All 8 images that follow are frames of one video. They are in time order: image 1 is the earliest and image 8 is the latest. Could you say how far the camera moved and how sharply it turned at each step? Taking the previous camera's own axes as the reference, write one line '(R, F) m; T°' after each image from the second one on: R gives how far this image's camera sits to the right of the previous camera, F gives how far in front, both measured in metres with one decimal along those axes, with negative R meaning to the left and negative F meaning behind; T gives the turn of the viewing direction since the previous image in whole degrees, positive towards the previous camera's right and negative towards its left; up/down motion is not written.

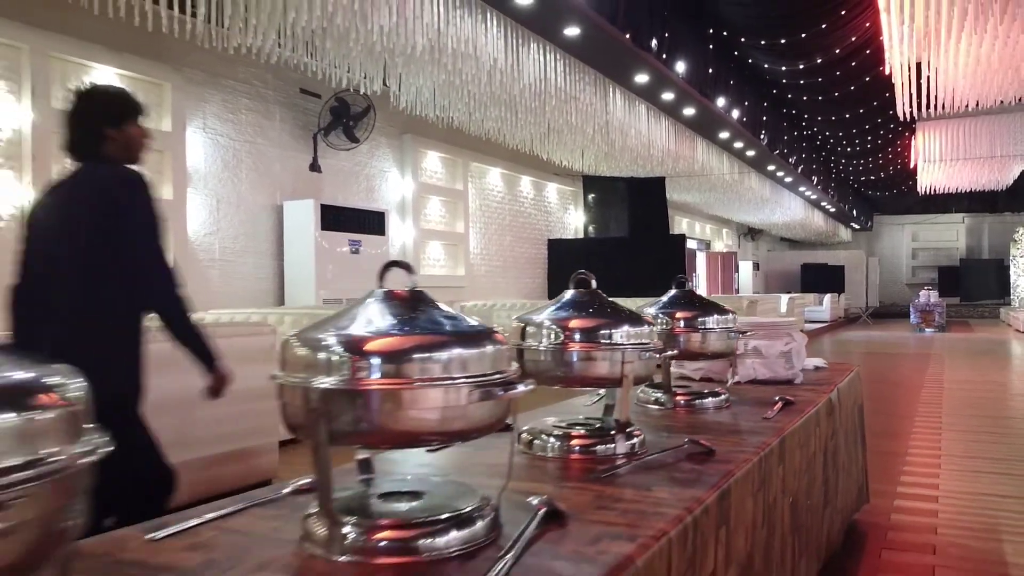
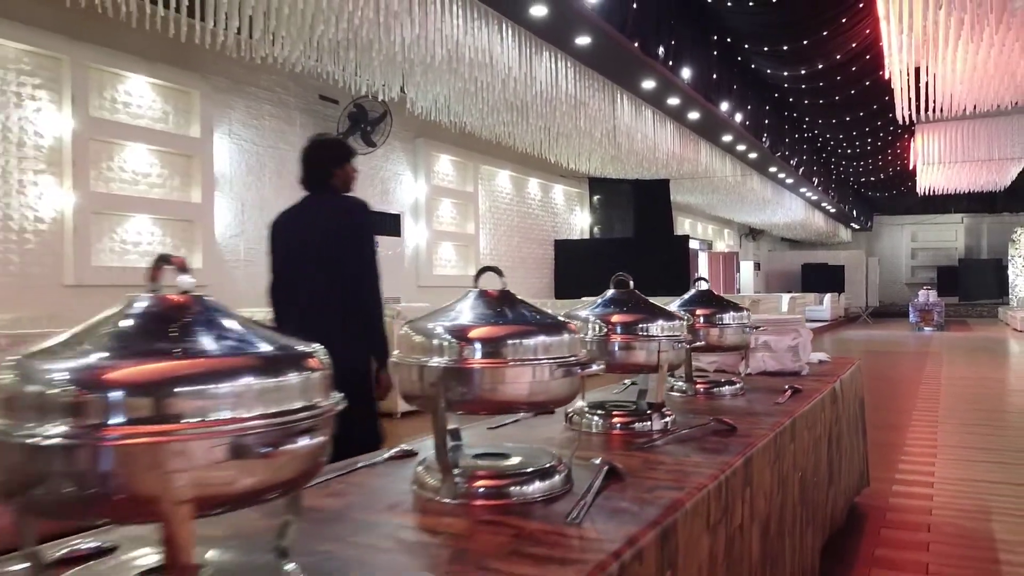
(-0.1, -0.2) m; 0°
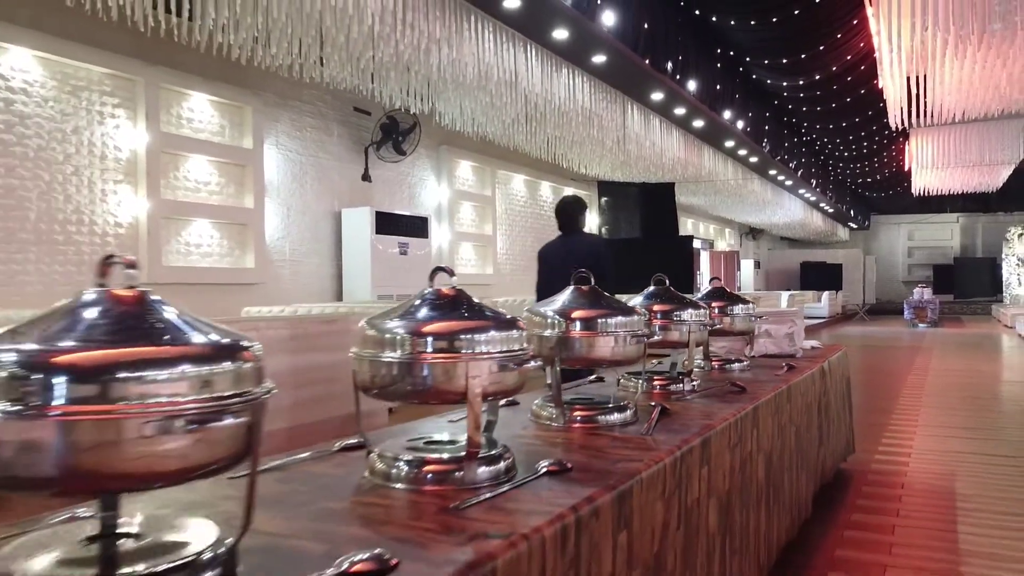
(-0.2, -0.5) m; 0°
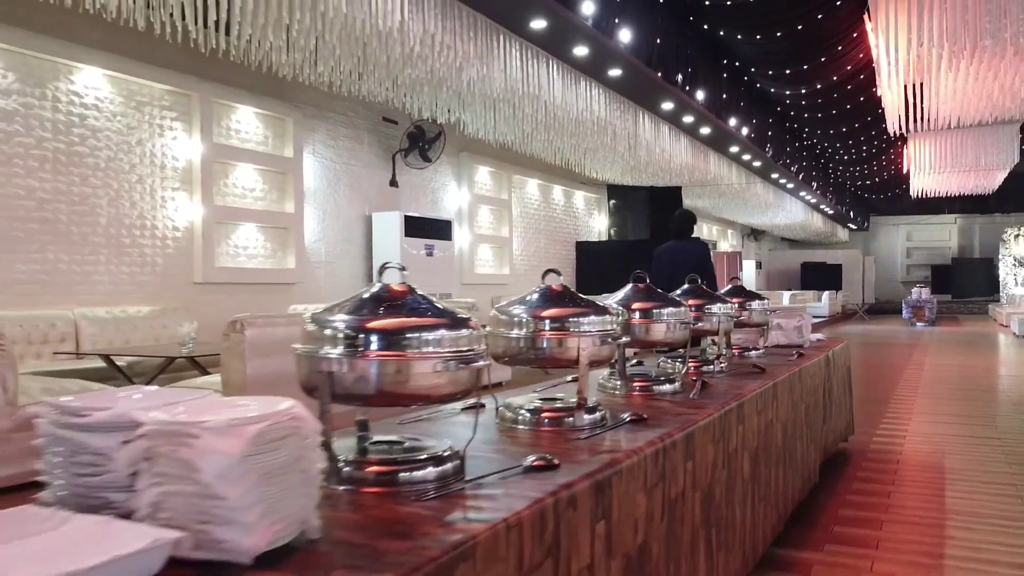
(-0.2, -0.4) m; 0°
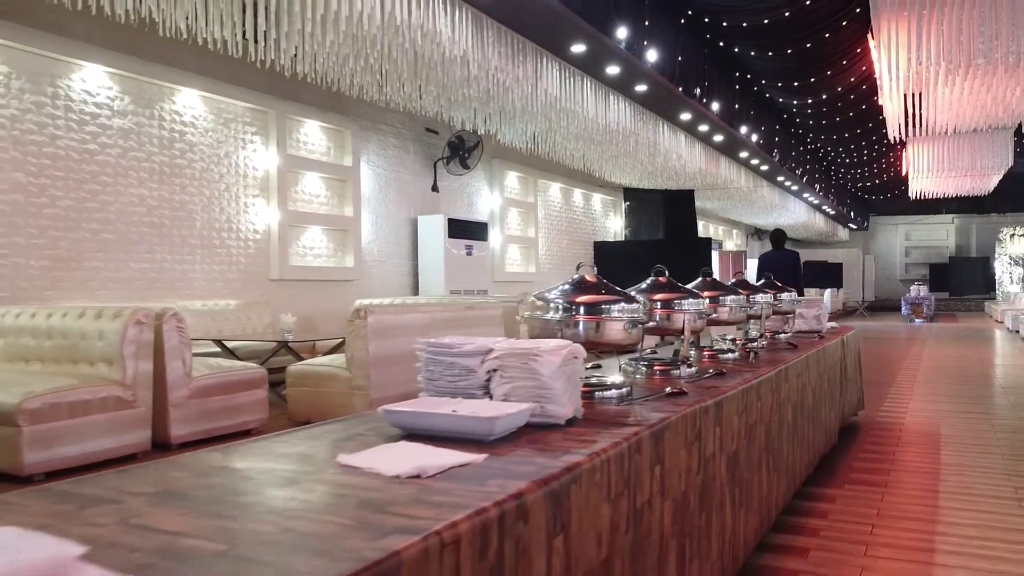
(-0.3, -0.6) m; 0°
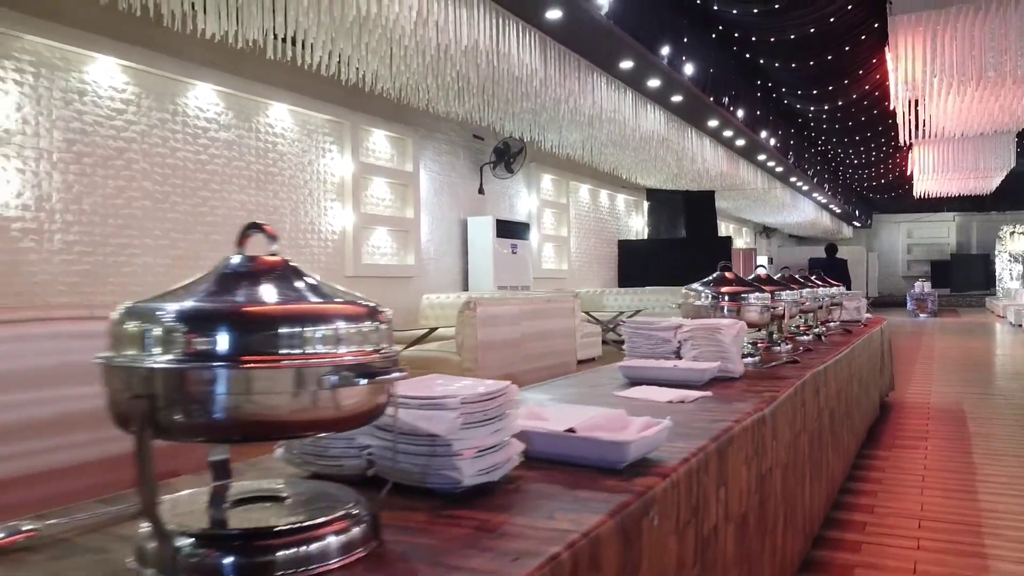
(-0.5, -0.5) m; 0°
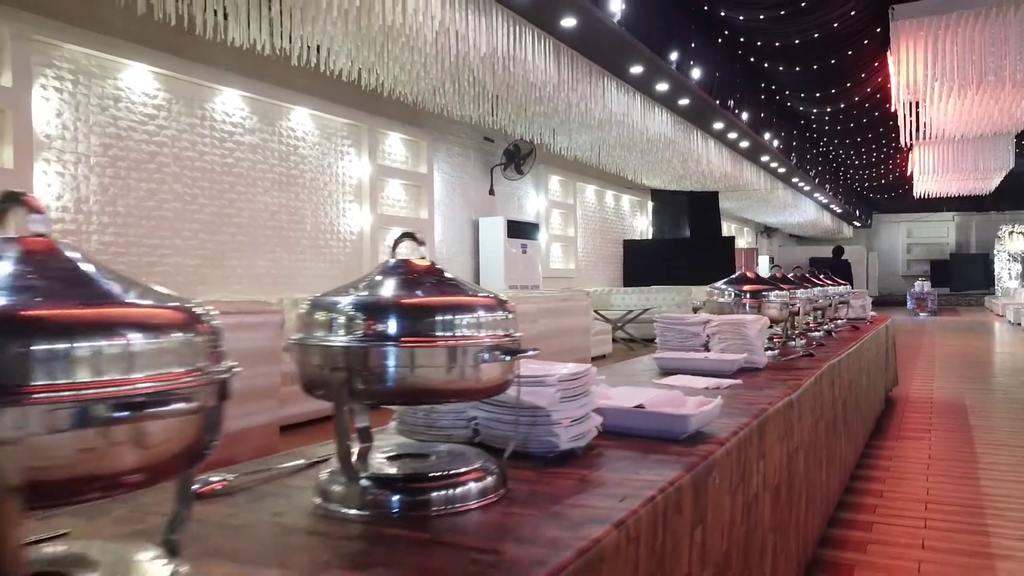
(-0.1, -0.2) m; 0°
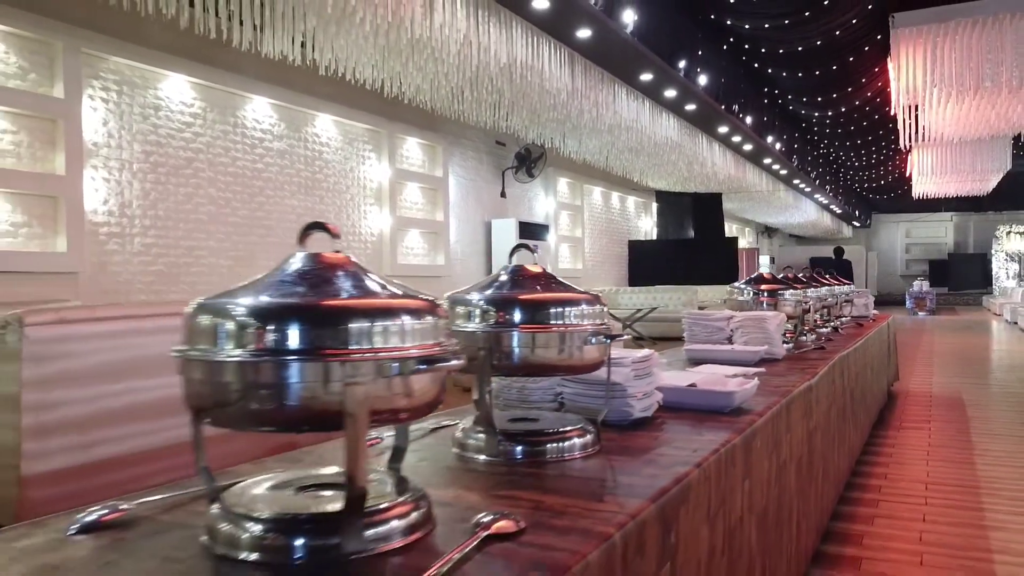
(-0.1, -0.2) m; 0°
